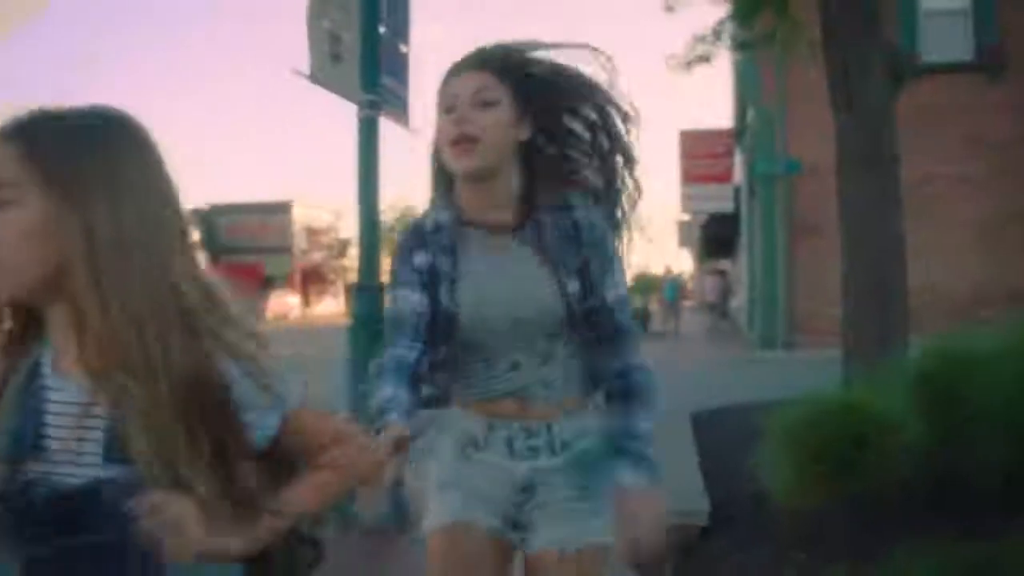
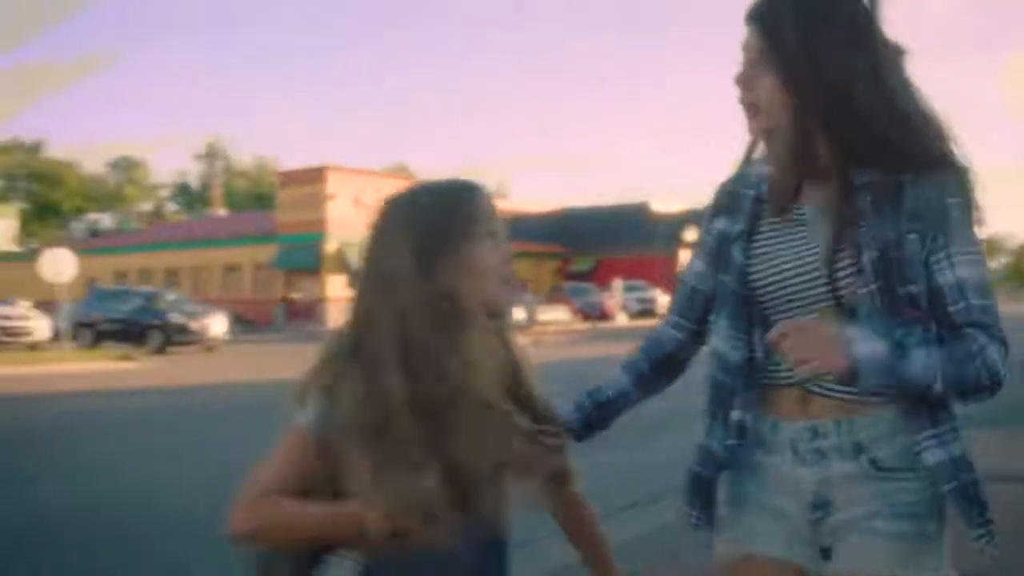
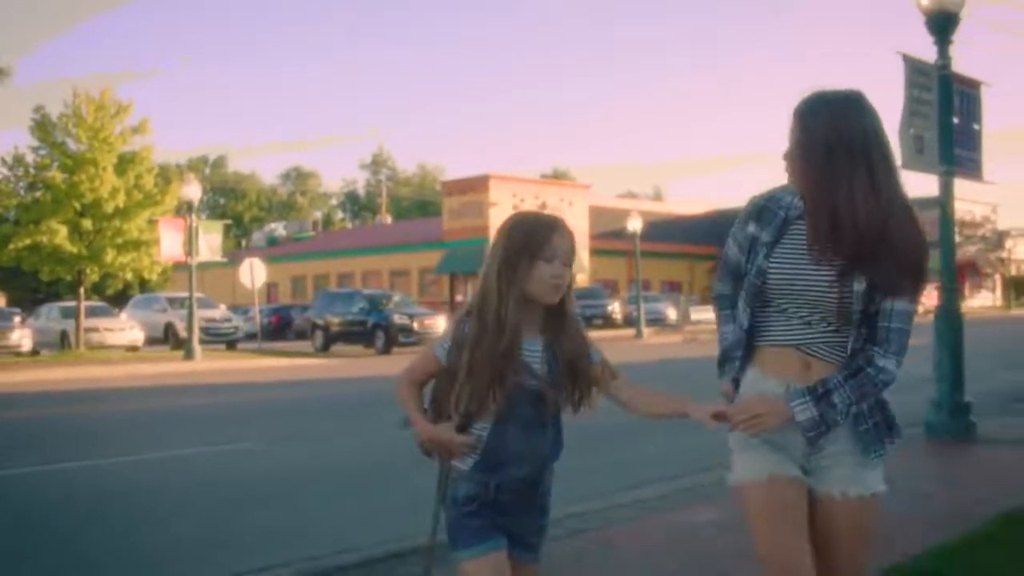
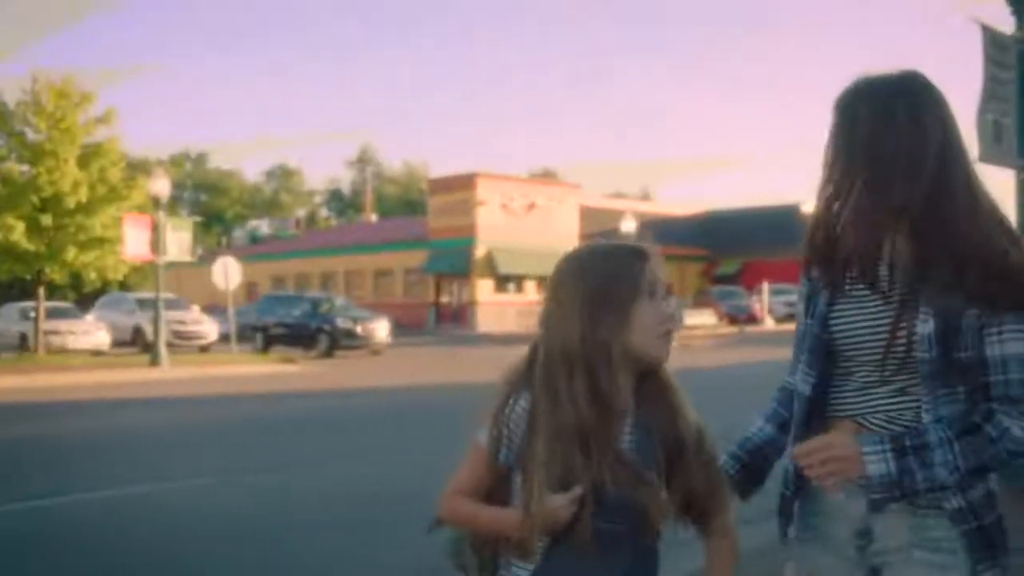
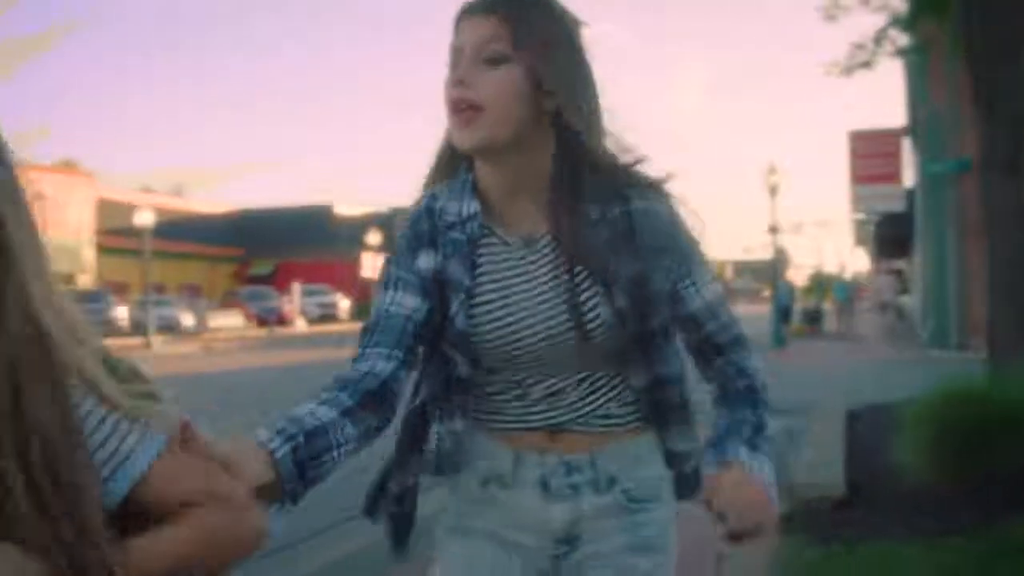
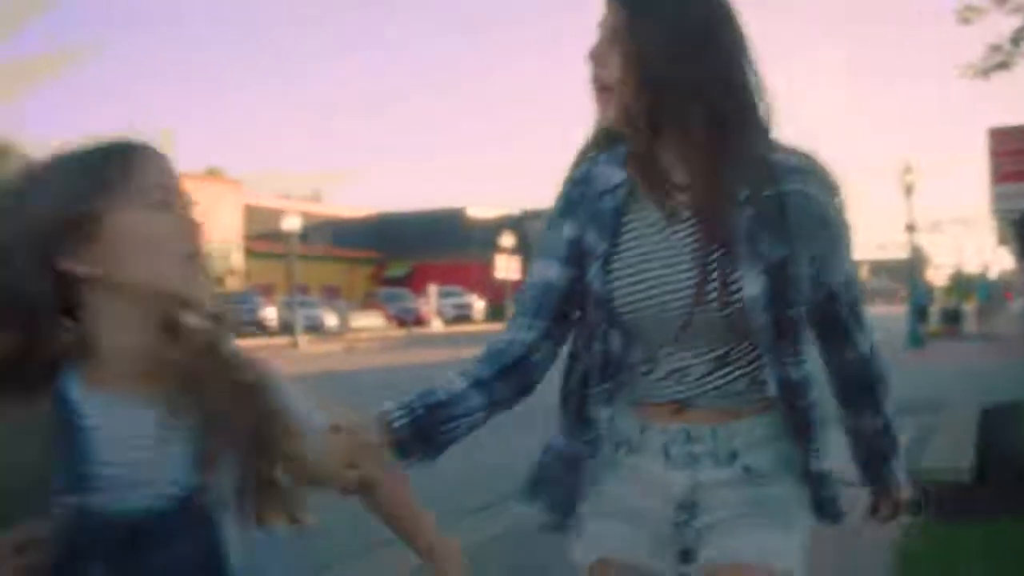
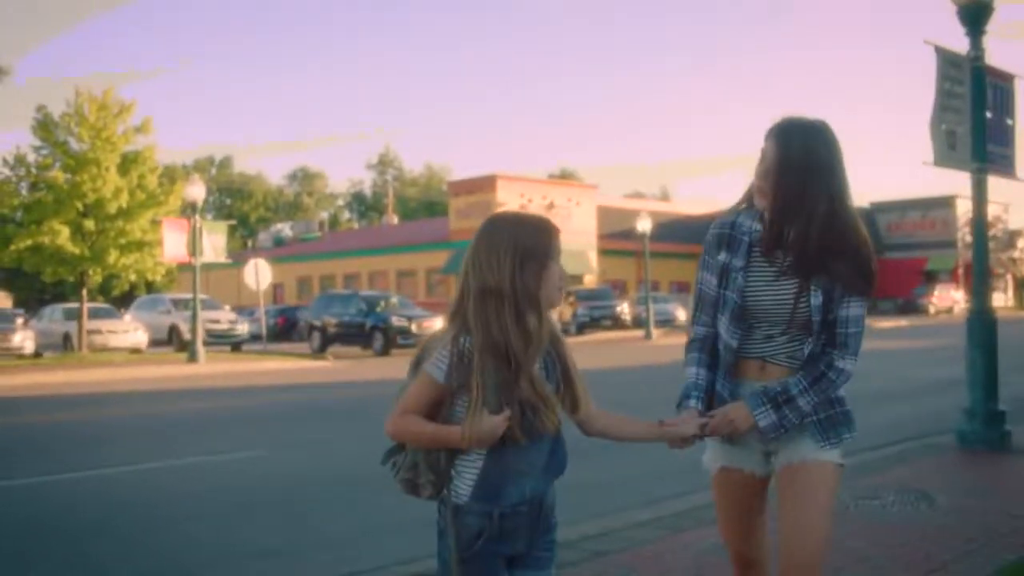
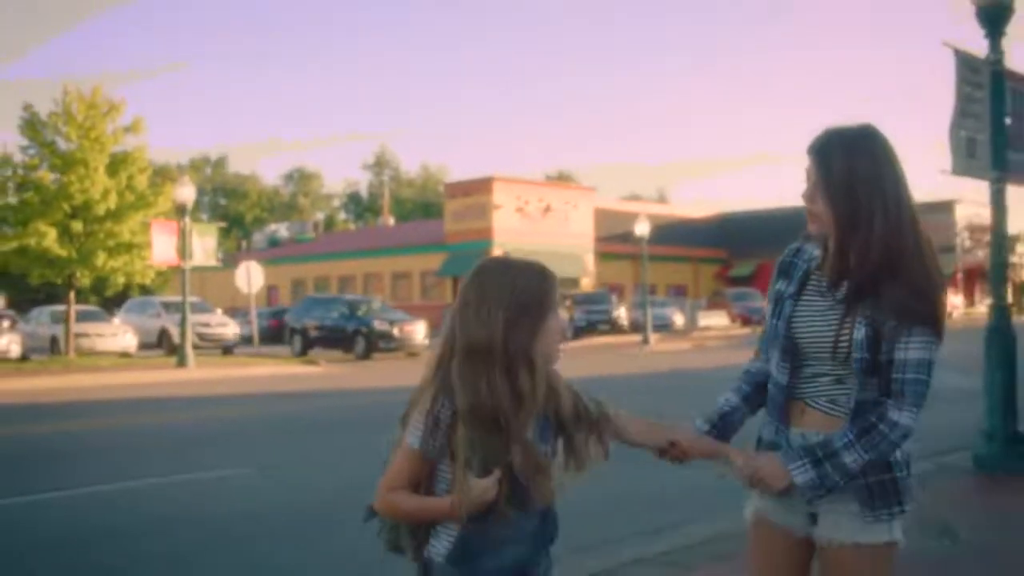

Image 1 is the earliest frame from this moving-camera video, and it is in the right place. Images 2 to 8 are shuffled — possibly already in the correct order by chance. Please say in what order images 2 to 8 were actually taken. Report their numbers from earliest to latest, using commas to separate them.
5, 6, 2, 4, 8, 7, 3
